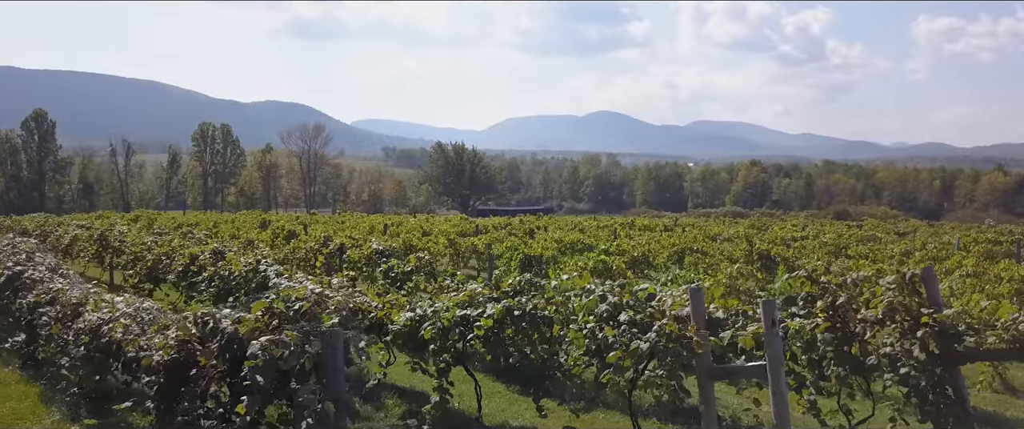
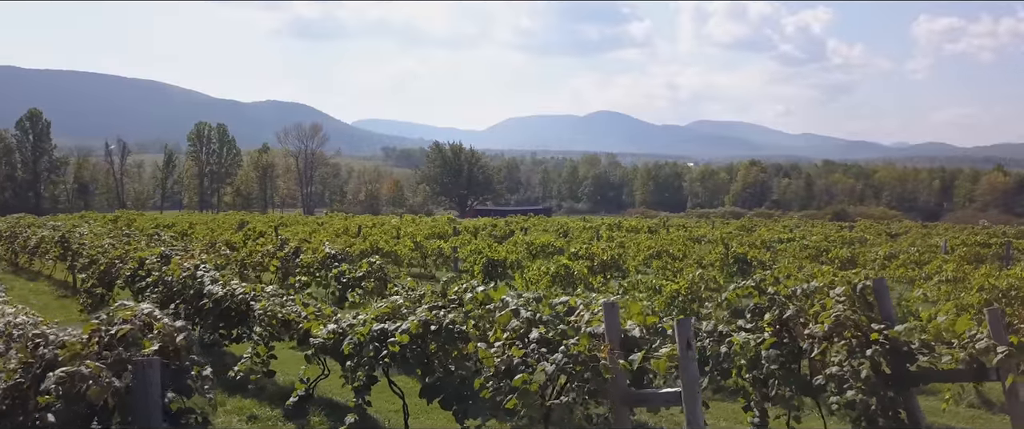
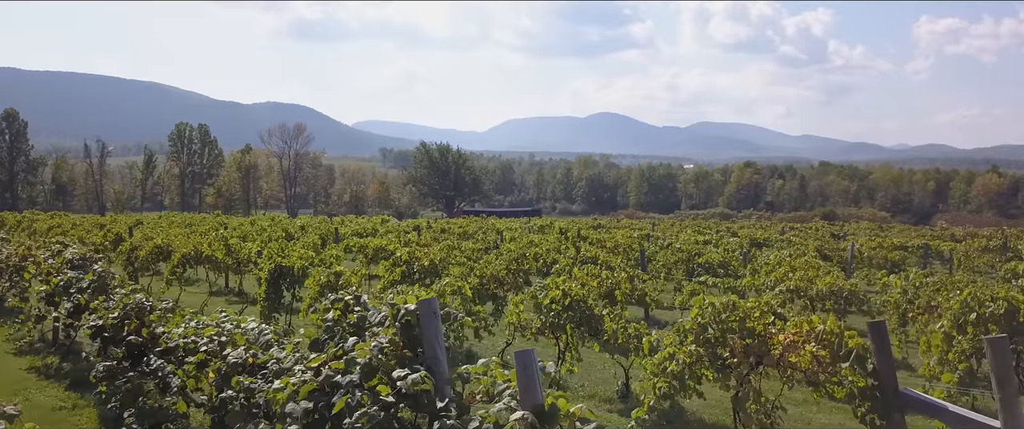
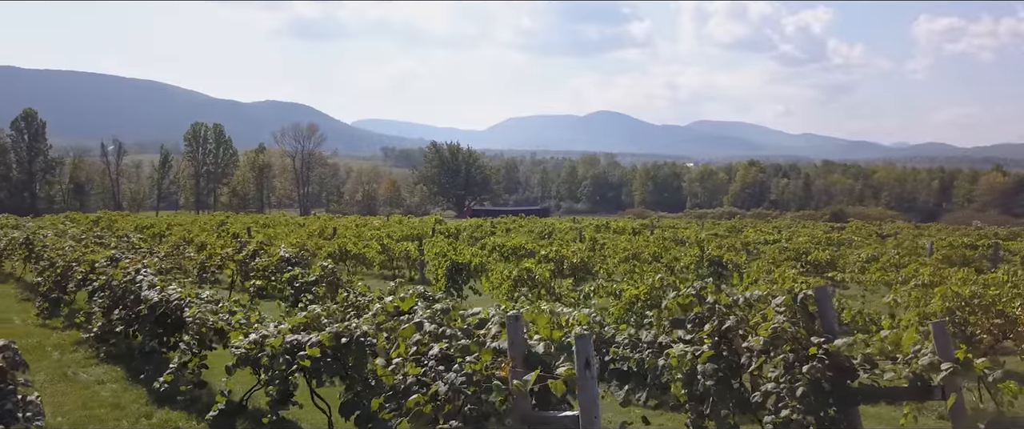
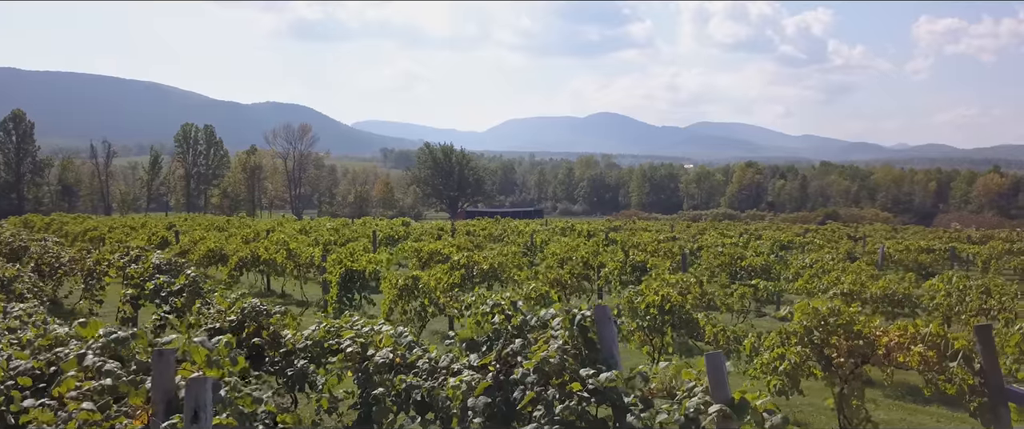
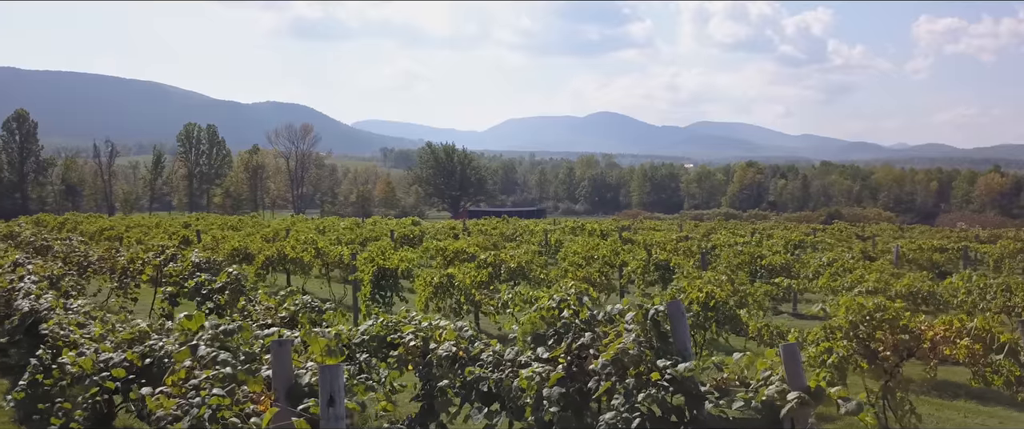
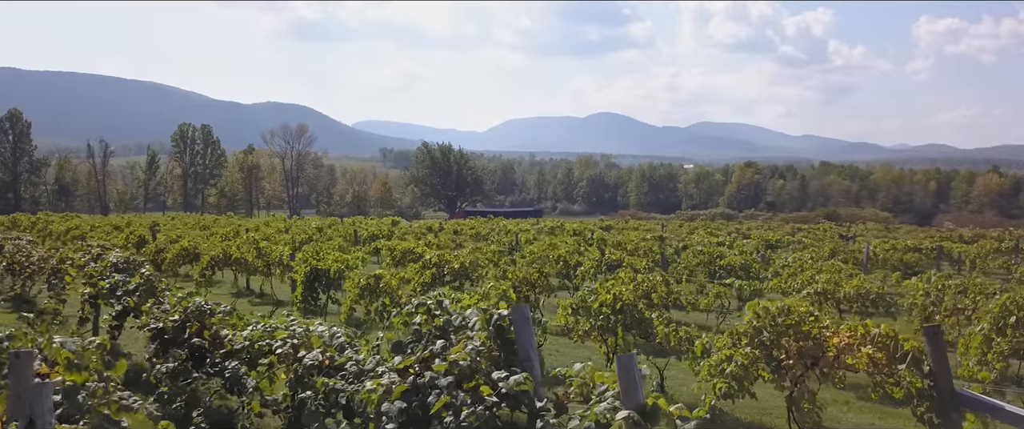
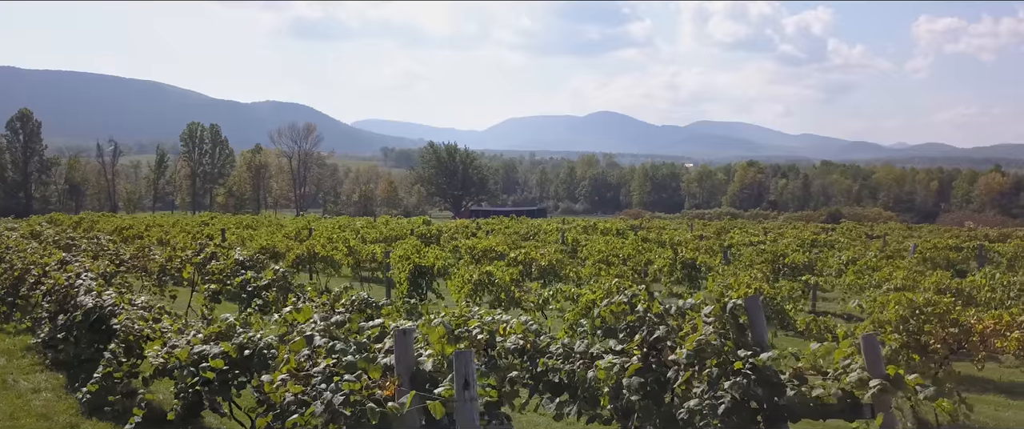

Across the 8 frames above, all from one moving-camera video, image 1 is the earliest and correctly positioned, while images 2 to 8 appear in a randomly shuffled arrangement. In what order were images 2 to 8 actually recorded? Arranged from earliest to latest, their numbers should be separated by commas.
2, 4, 8, 6, 5, 7, 3
